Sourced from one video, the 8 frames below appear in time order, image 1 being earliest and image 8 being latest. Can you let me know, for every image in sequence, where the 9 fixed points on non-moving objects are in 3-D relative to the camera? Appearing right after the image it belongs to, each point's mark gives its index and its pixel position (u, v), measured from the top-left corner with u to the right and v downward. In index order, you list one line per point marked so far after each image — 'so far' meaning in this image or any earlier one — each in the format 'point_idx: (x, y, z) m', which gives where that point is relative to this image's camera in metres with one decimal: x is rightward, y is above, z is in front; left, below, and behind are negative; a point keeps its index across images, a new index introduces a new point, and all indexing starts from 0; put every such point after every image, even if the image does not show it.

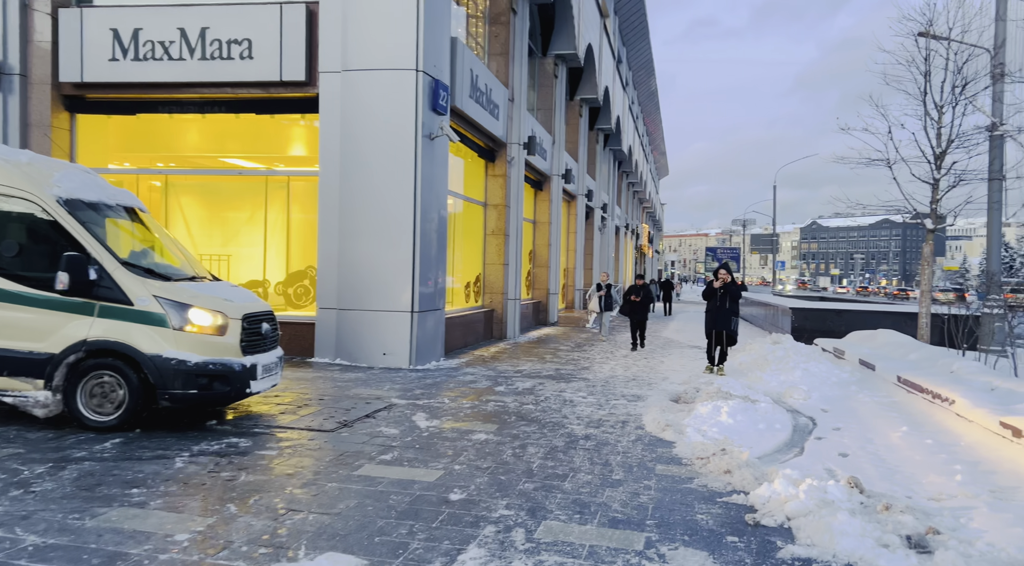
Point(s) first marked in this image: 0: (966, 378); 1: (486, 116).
0: (+5.1, -1.1, +7.1) m
1: (-0.6, +3.6, +13.8) m
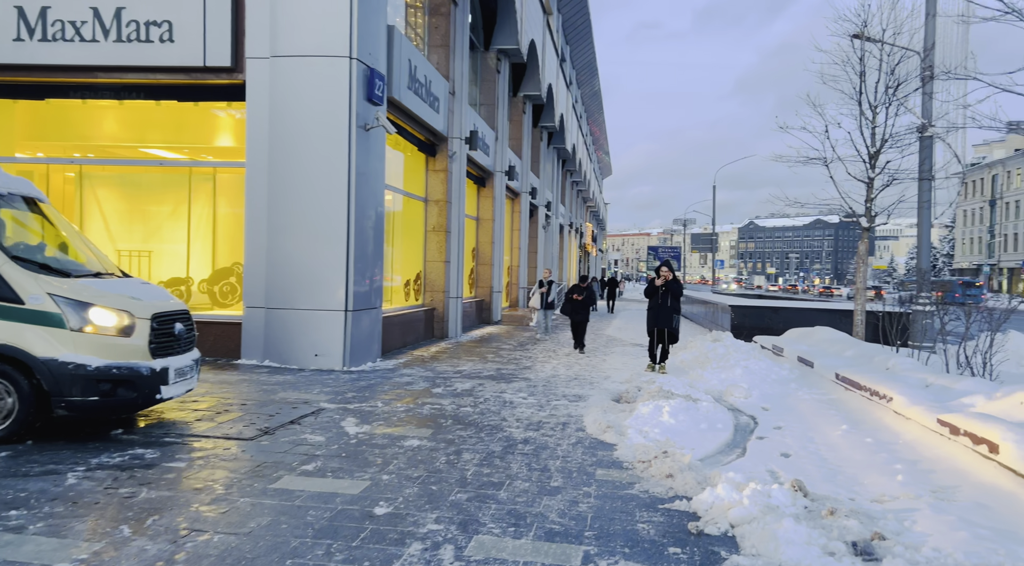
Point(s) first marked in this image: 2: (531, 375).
0: (+4.4, -1.1, +7.2) m
1: (-1.8, +3.6, +13.4) m
2: (+0.3, -1.4, +9.7) m
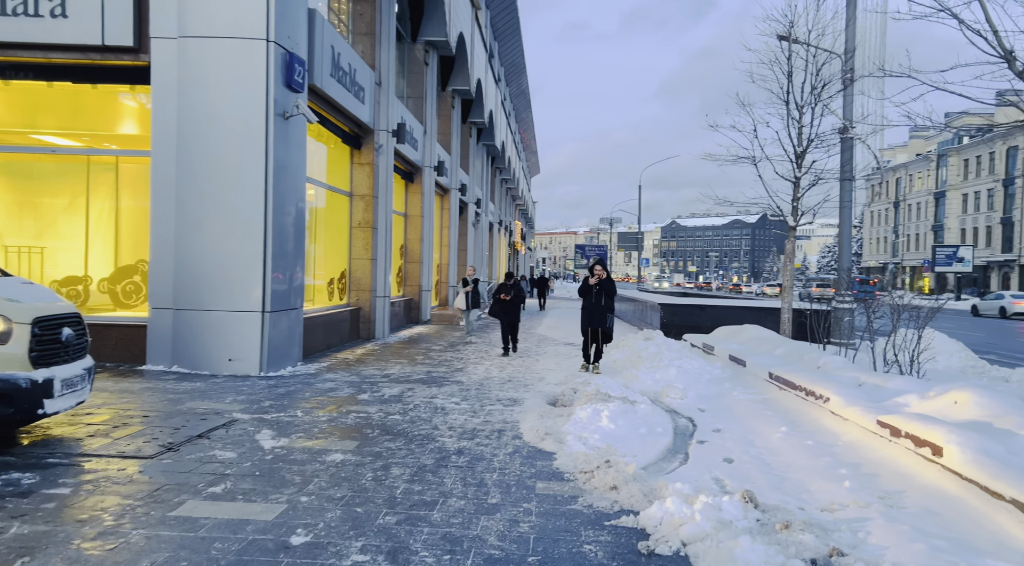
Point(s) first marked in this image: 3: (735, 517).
0: (+3.7, -1.0, +7.3) m
1: (-3.2, +3.7, +12.8) m
2: (-0.7, -1.4, +9.4) m
3: (+1.2, -1.3, +3.6) m
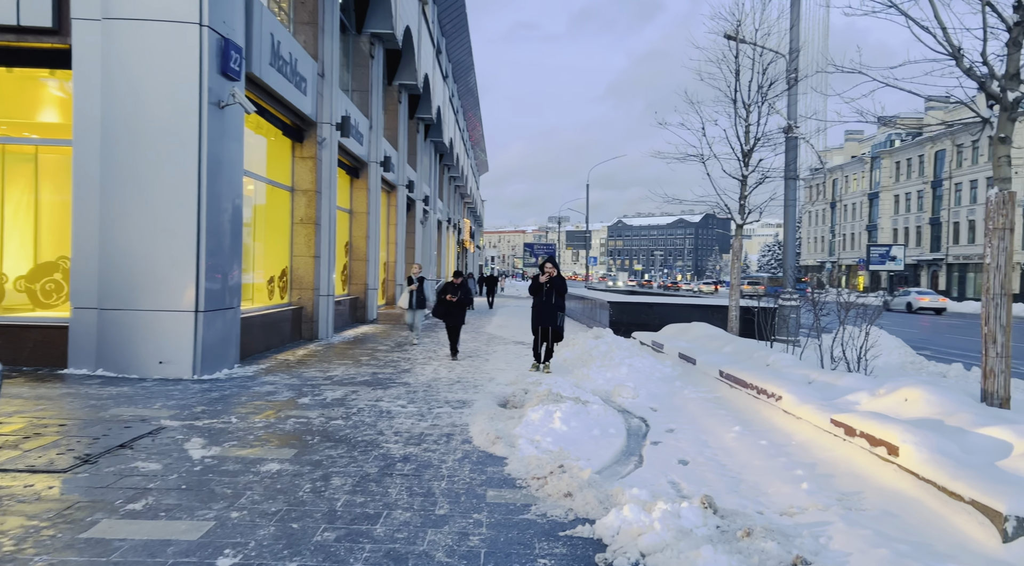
0: (+3.1, -1.0, +7.3) m
1: (-4.2, +3.7, +12.2) m
2: (-1.4, -1.3, +9.0) m
3: (+1.0, -1.3, +3.4) m
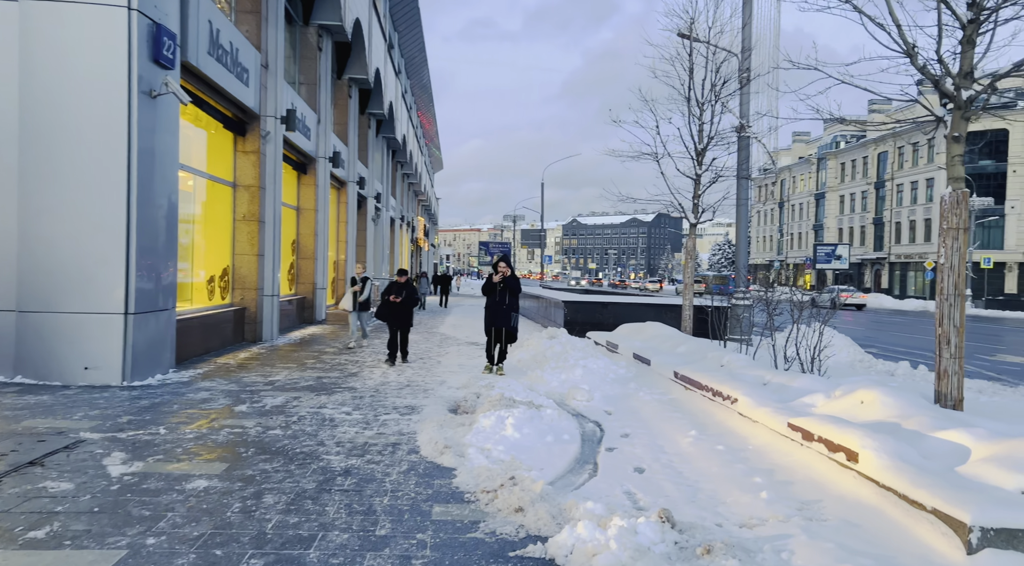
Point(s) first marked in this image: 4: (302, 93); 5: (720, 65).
0: (+2.6, -1.0, +7.3) m
1: (-5.0, +3.7, +11.6) m
2: (-2.1, -1.3, +8.7) m
3: (+0.7, -1.3, +3.2) m
4: (-5.7, +5.2, +17.5) m
5: (+3.9, +4.1, +12.0) m
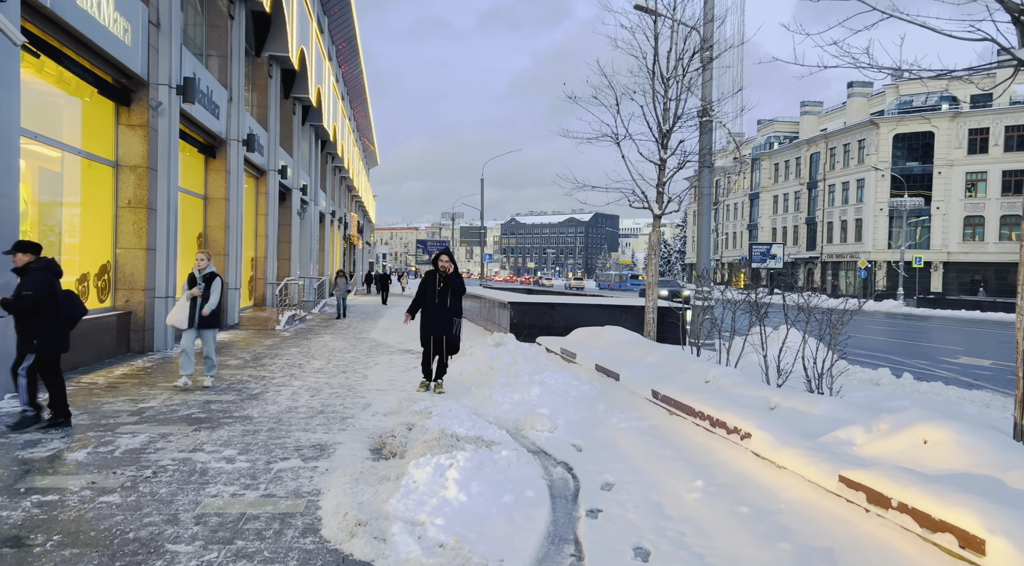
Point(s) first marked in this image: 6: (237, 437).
0: (+2.0, -1.0, +5.9) m
1: (-6.0, +3.7, +9.5) m
2: (-2.7, -1.3, +6.9) m
3: (+0.6, -1.3, +1.7) m
4: (-7.2, +5.2, +15.3) m
5: (+2.9, +4.1, +10.8) m
6: (-2.5, -1.4, +5.7) m
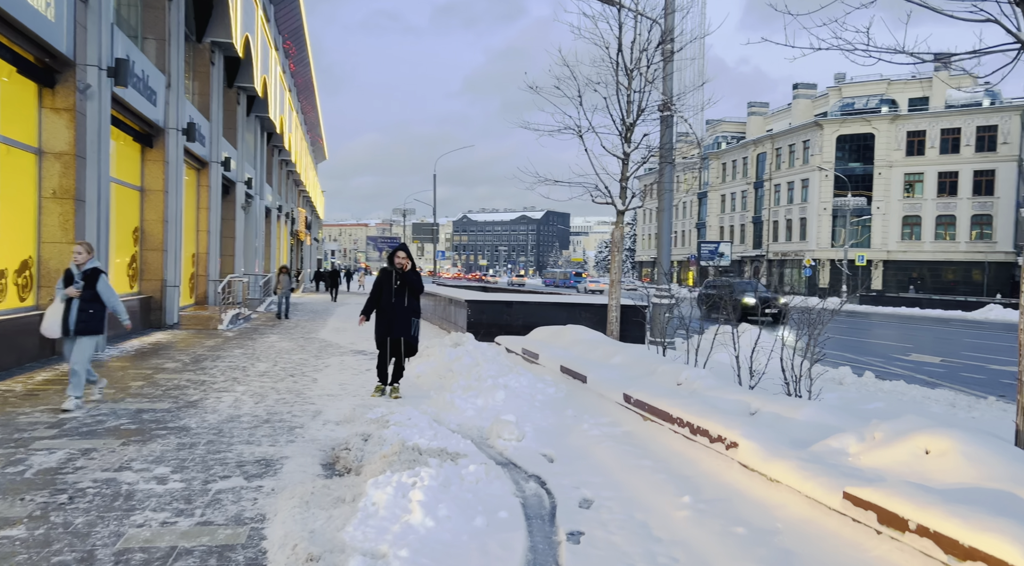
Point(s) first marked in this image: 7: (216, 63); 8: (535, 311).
0: (+1.7, -1.0, +5.7) m
1: (-6.5, +3.7, +8.6) m
2: (-3.1, -1.3, +6.2) m
3: (+0.6, -1.3, +1.4) m
4: (-8.1, +5.3, +14.3) m
5: (+2.2, +4.1, +10.5) m
6: (-2.7, -1.3, +5.1) m
7: (-9.0, +6.8, +19.6) m
8: (+0.5, -0.6, +13.8) m
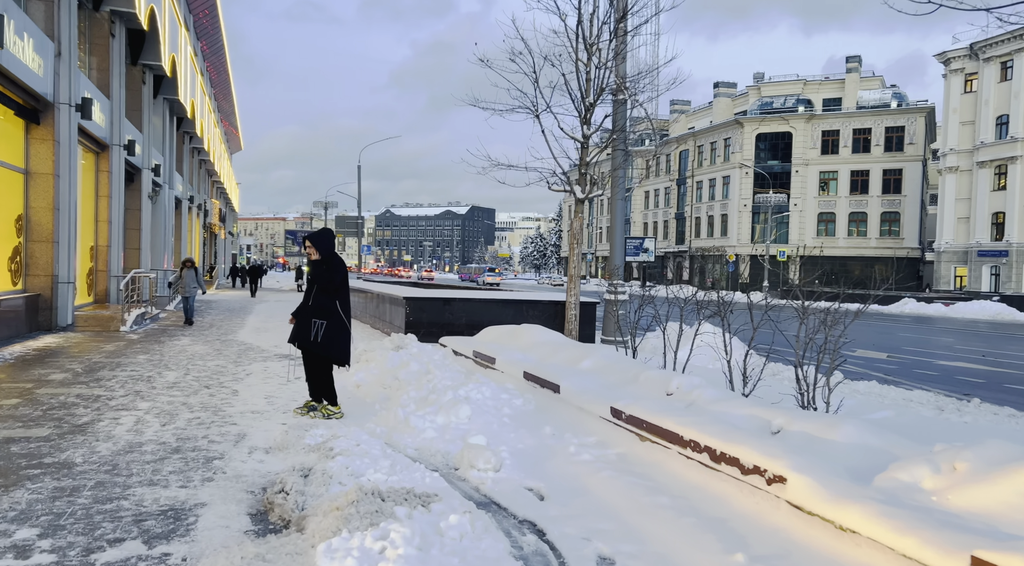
0: (+1.5, -1.0, +4.9) m
1: (-7.0, +3.8, +6.9) m
2: (-3.3, -1.3, +4.9) m
3: (+0.9, -1.3, +0.5) m
4: (-9.3, +5.4, +12.3) m
5: (+1.5, +4.2, +9.8) m
6: (-2.8, -1.3, +3.9) m
7: (-10.7, +6.9, +17.5) m
8: (-0.6, -0.5, +12.9) m
